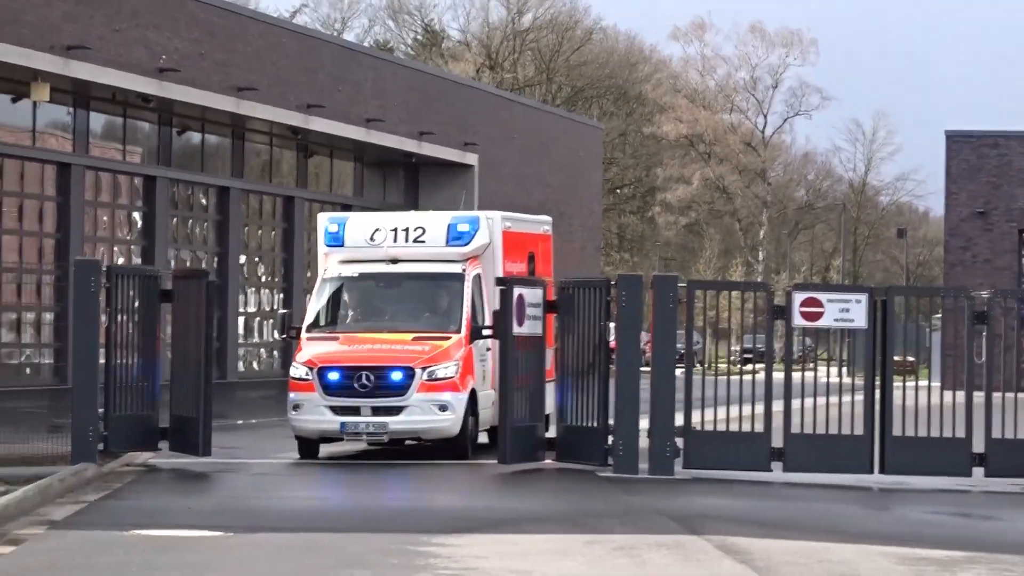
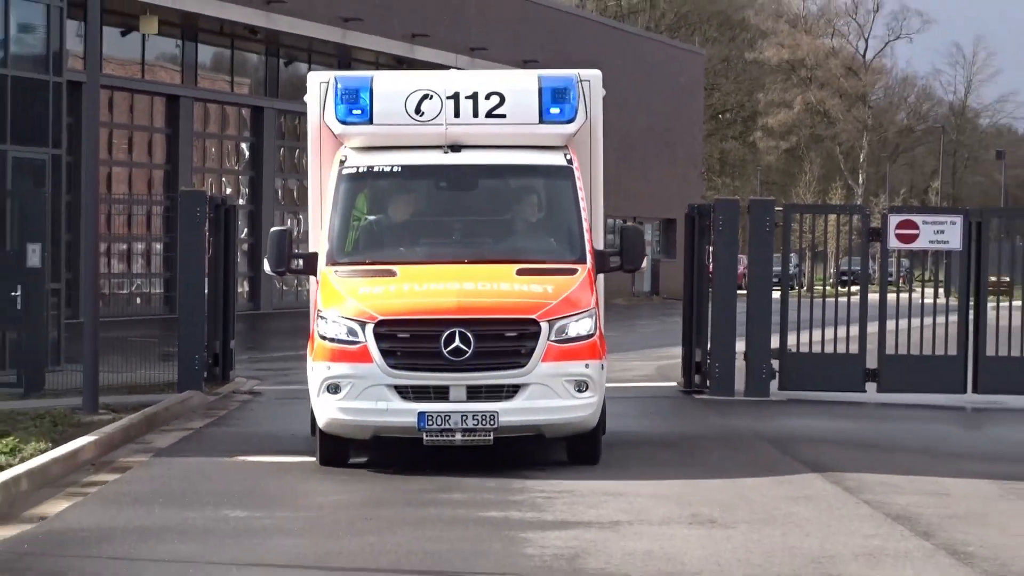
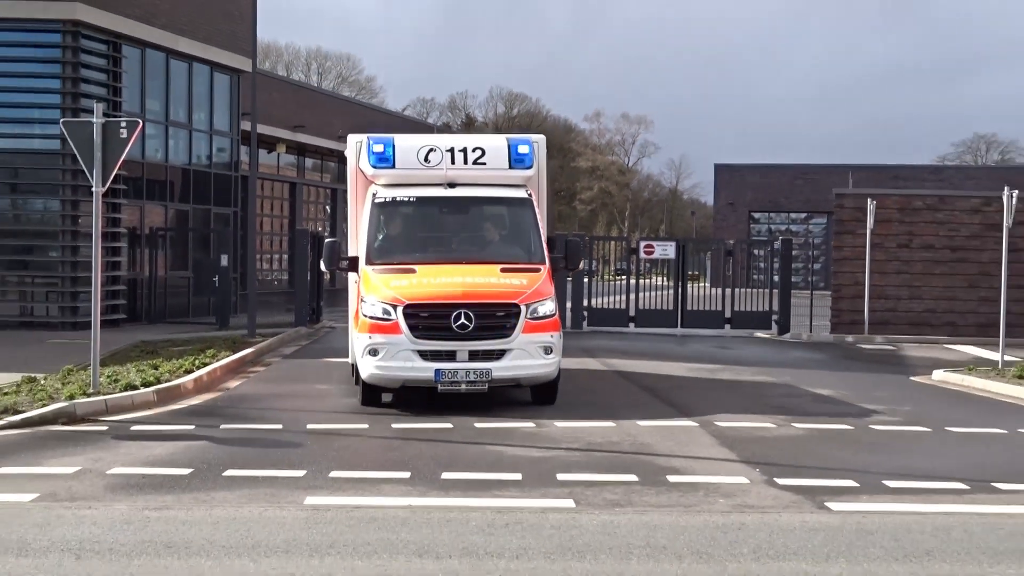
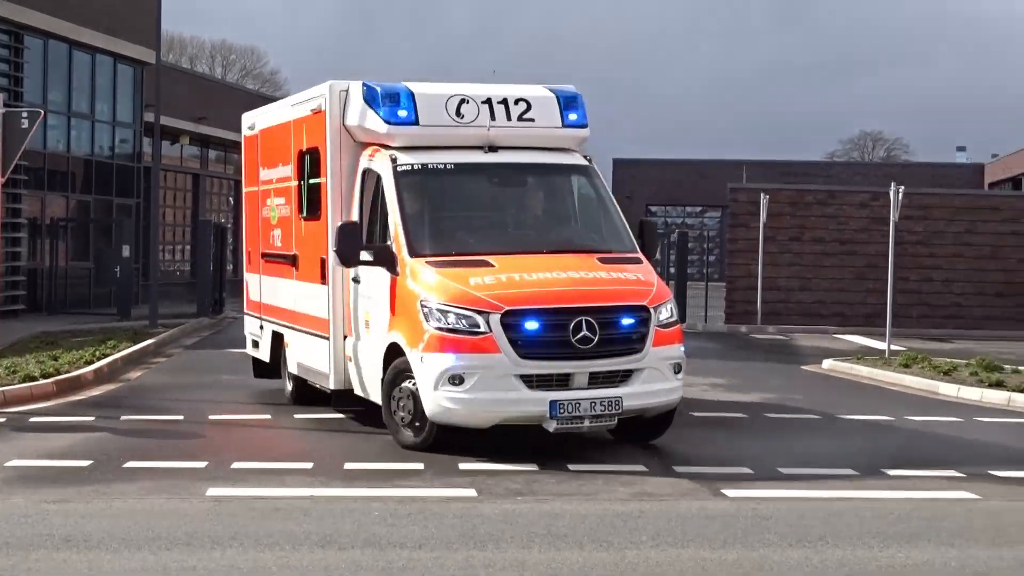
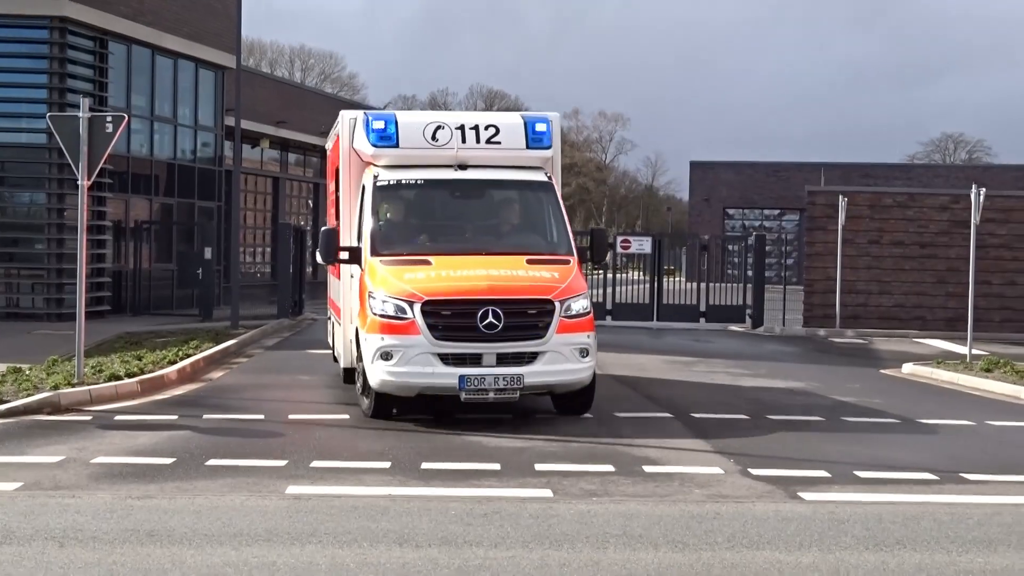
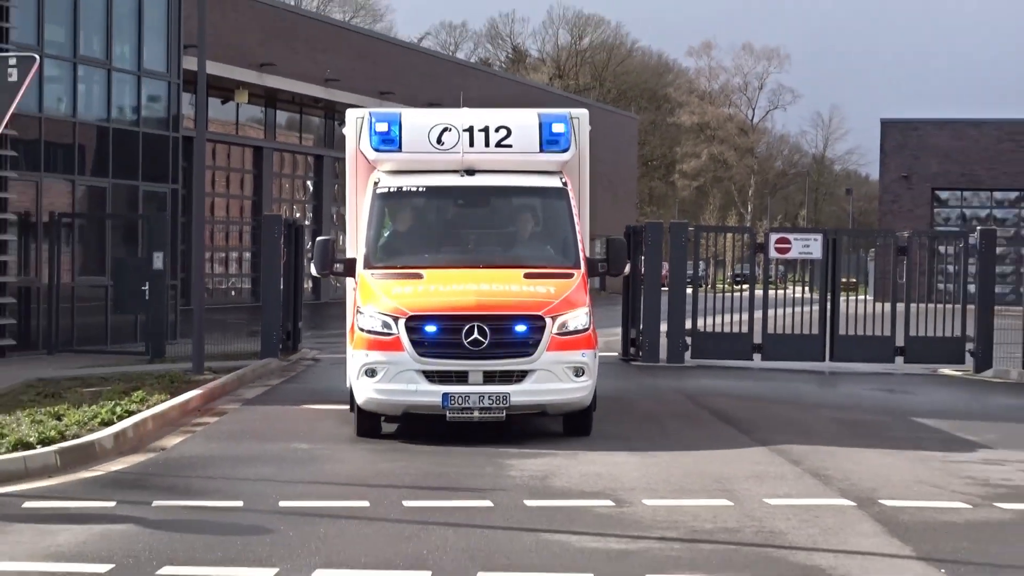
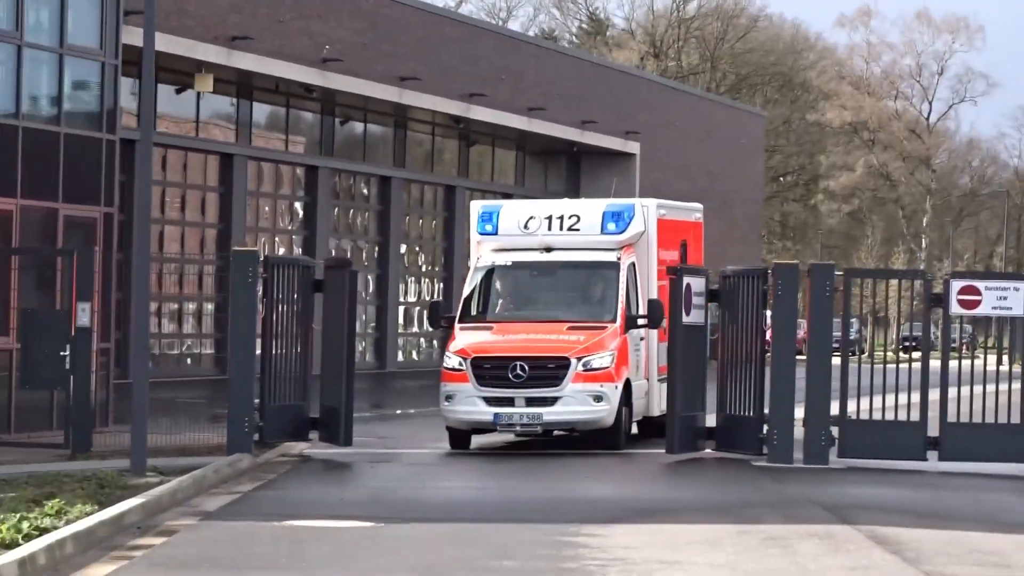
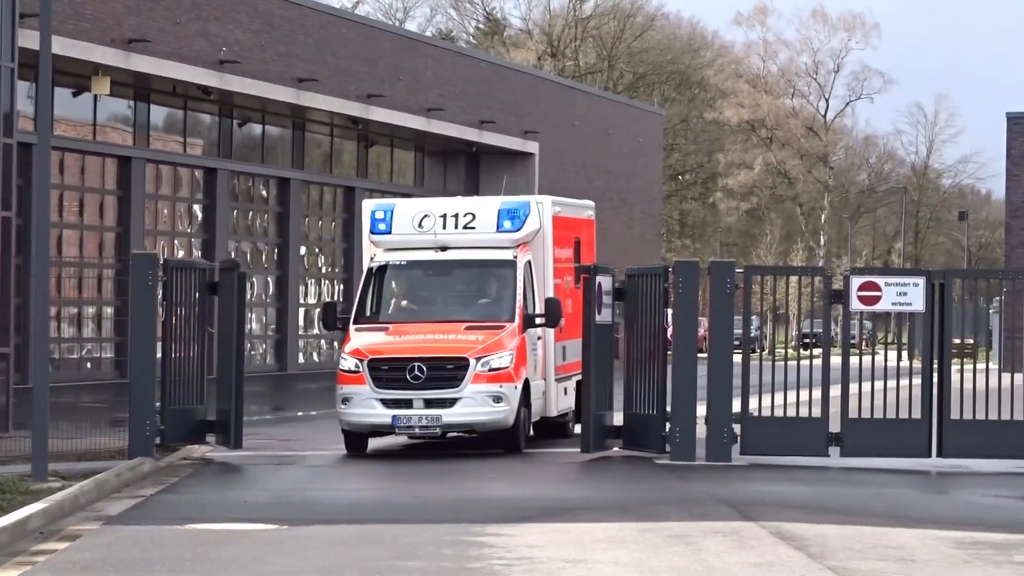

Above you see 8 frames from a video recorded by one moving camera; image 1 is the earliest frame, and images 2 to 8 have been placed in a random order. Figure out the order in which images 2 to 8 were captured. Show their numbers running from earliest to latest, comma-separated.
7, 8, 2, 6, 3, 5, 4
